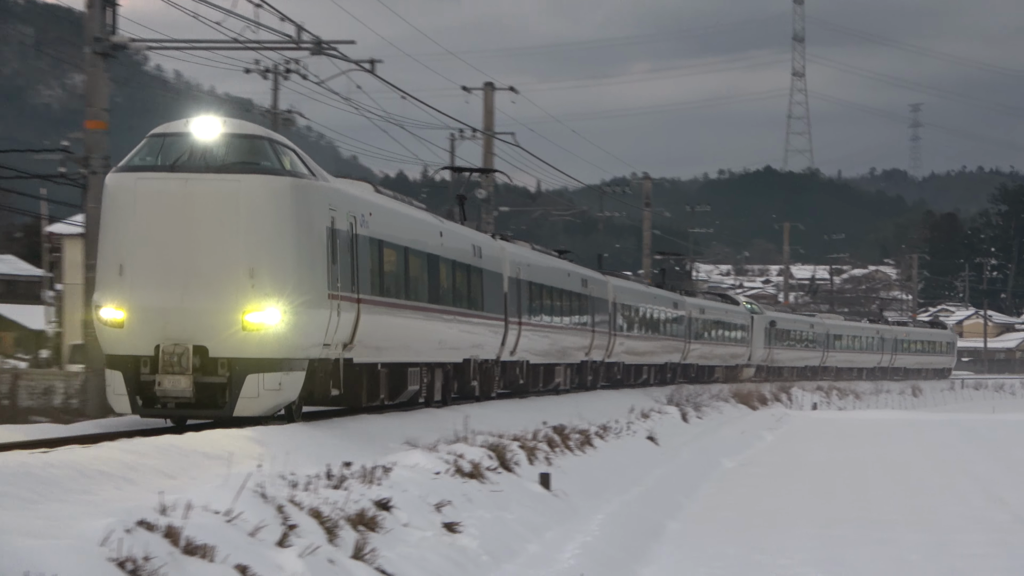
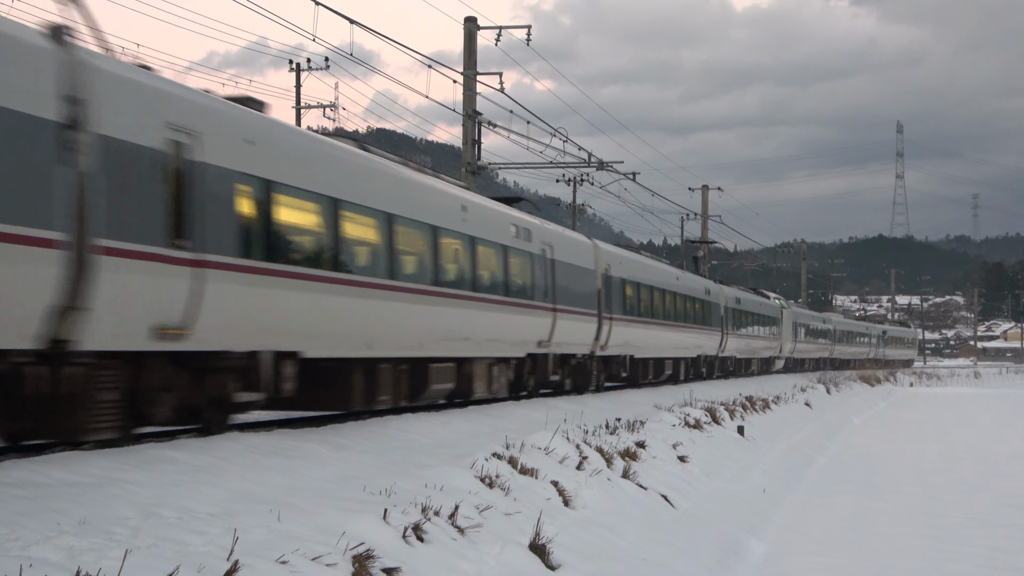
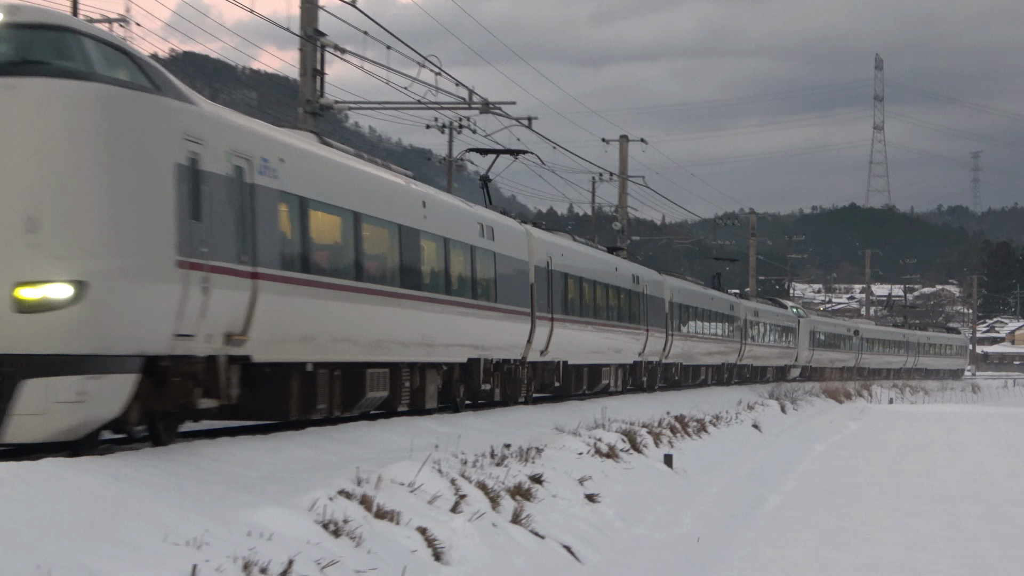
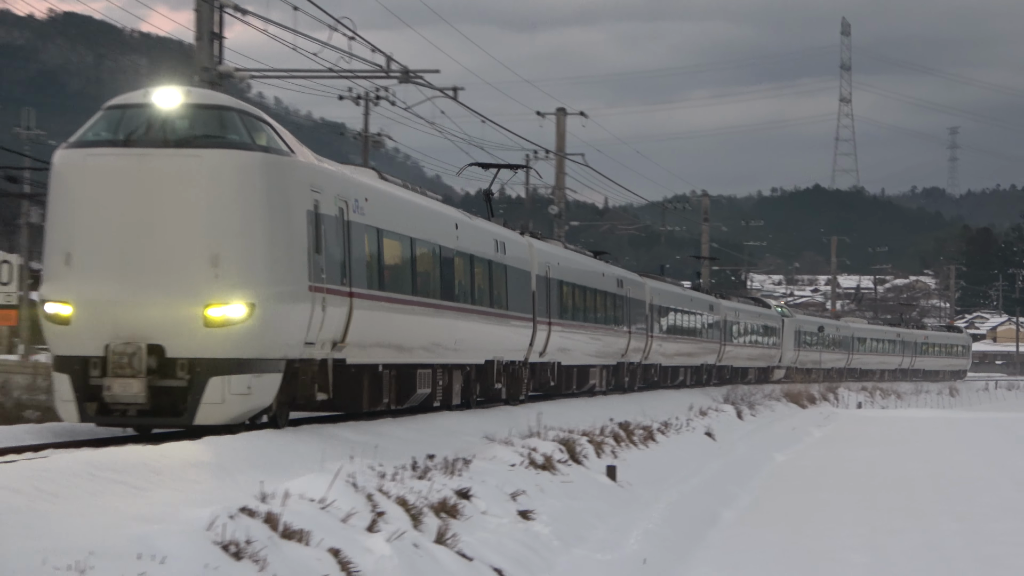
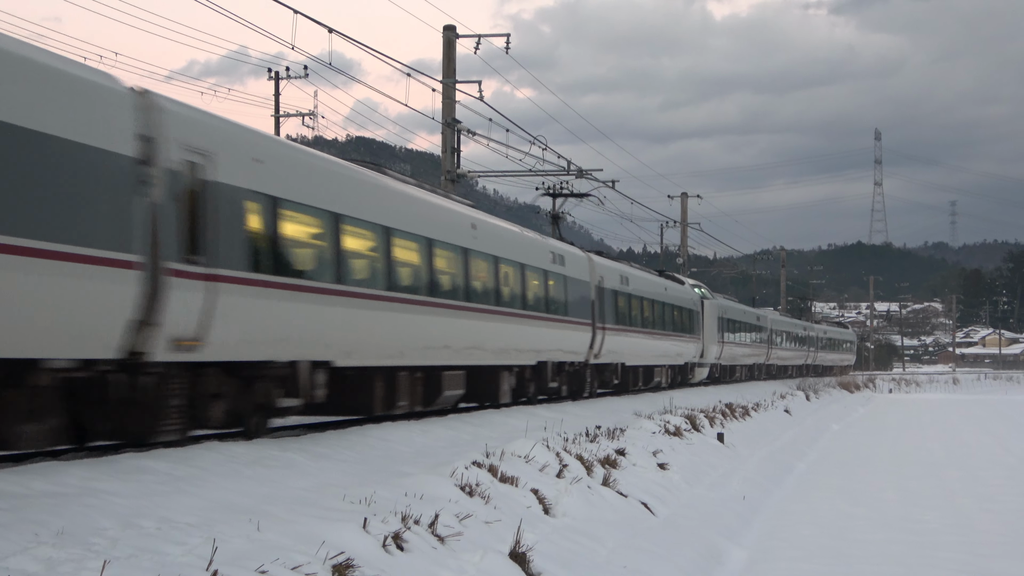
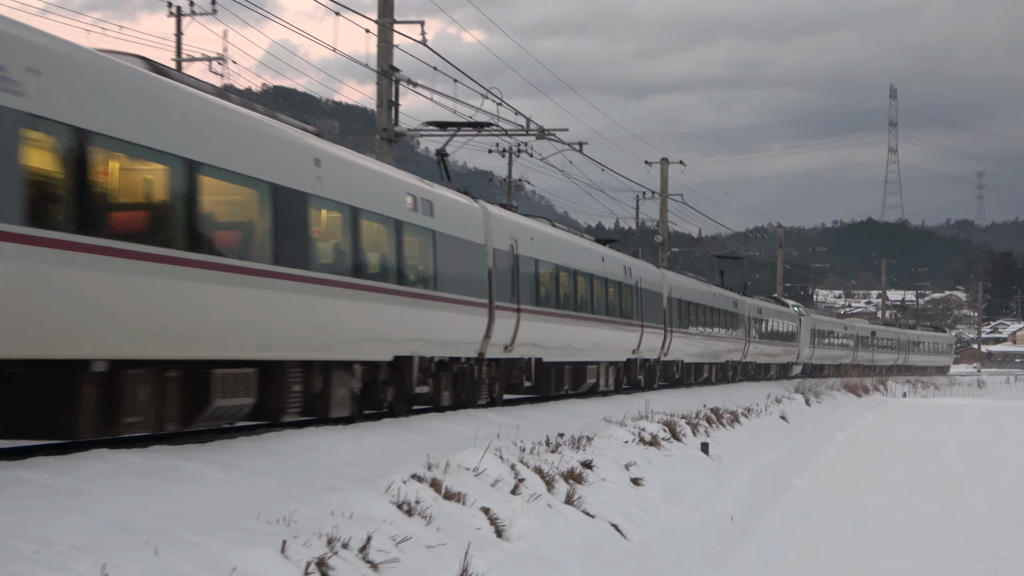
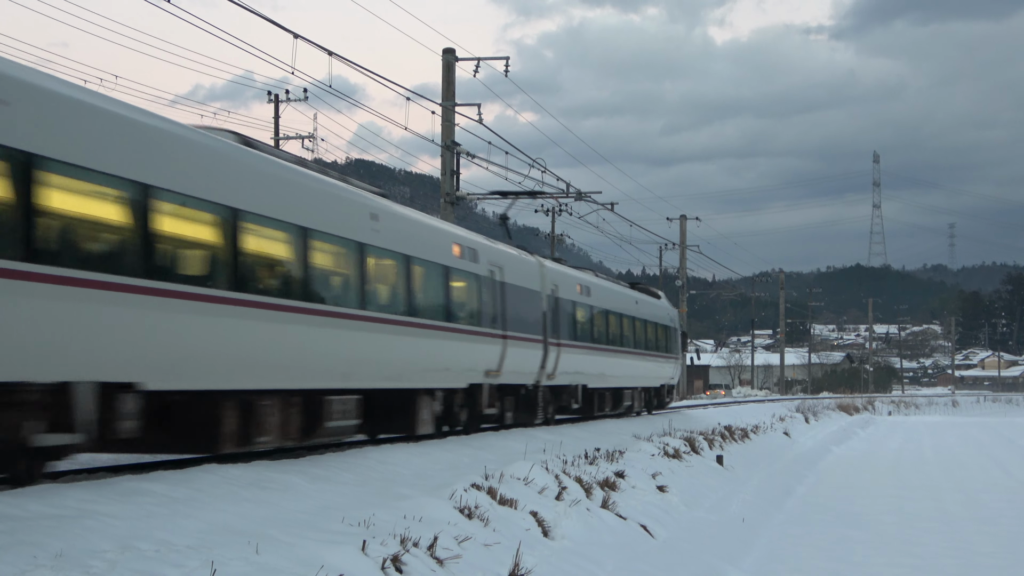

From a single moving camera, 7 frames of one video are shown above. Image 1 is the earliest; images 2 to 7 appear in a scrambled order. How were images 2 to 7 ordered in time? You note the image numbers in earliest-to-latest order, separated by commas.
4, 3, 6, 2, 5, 7
